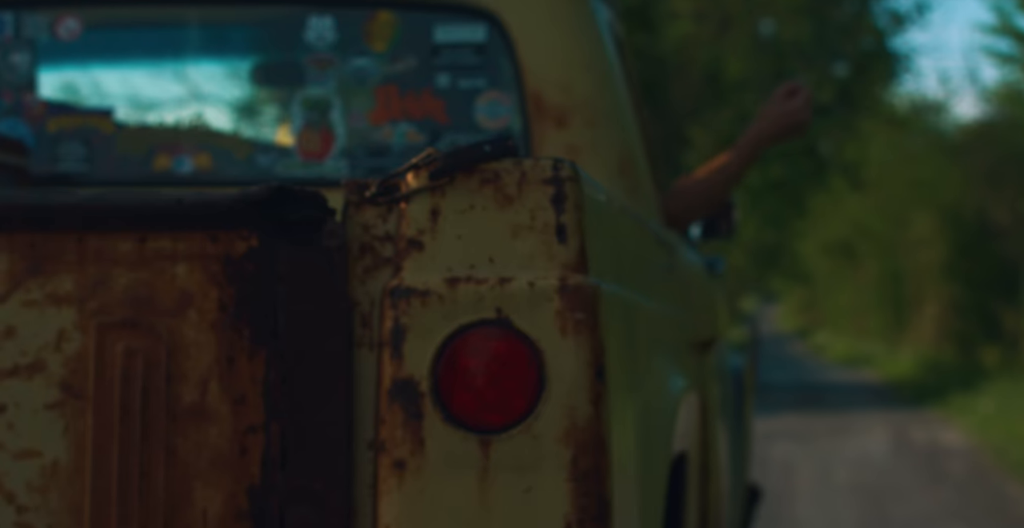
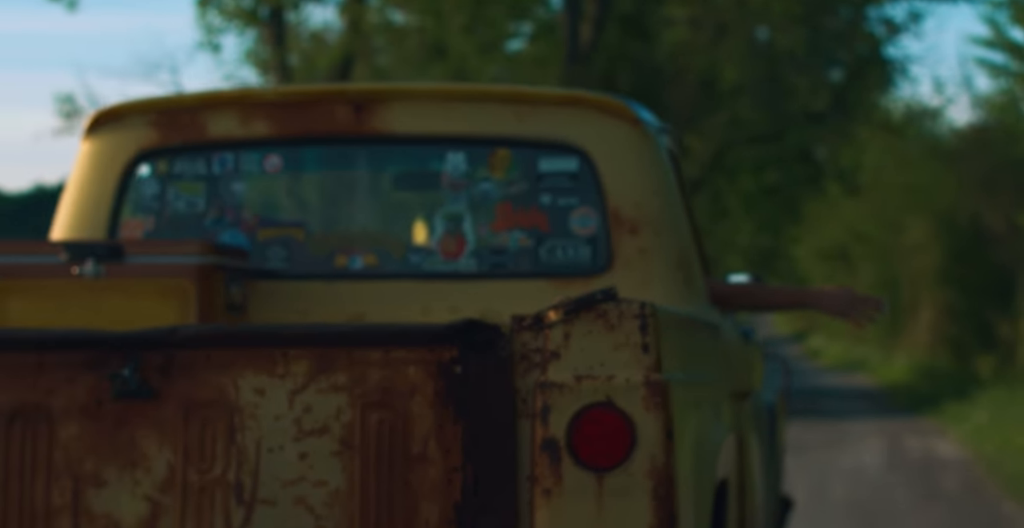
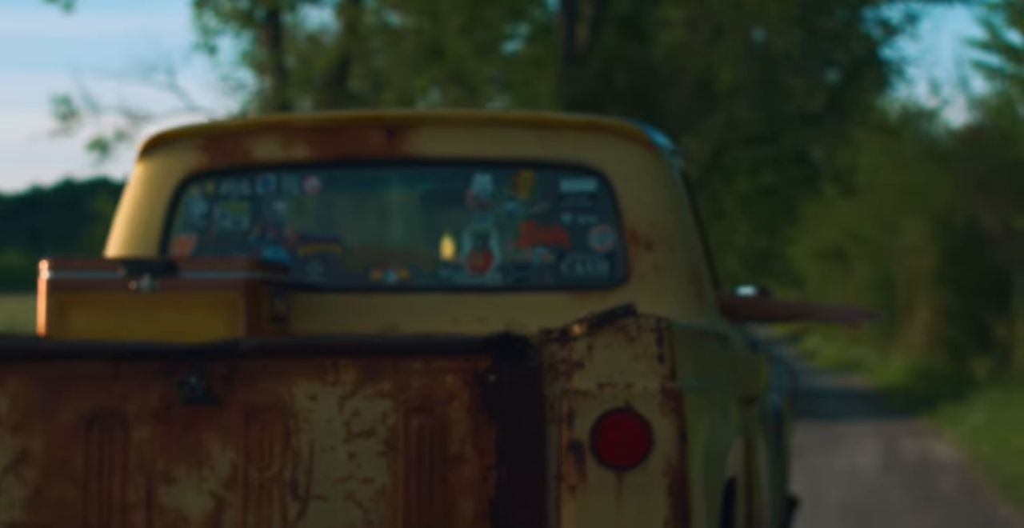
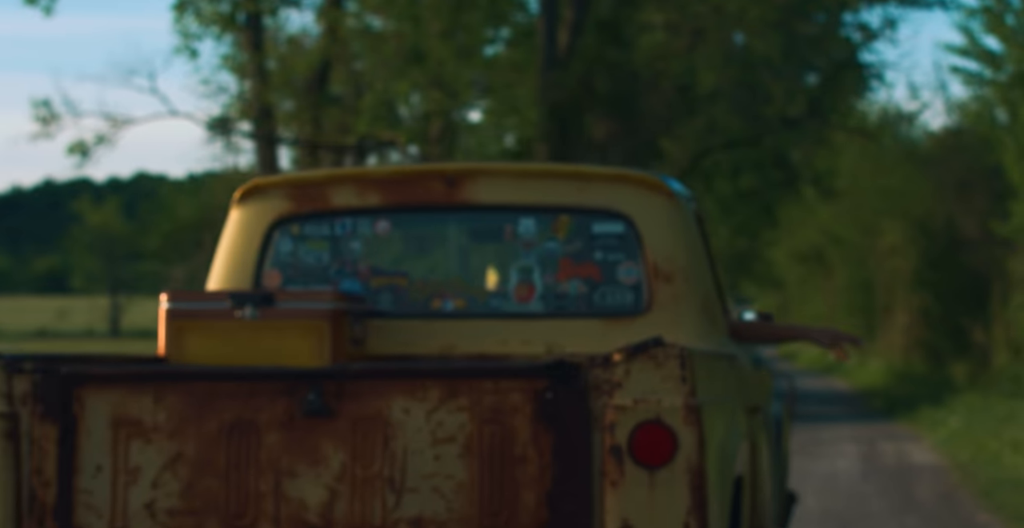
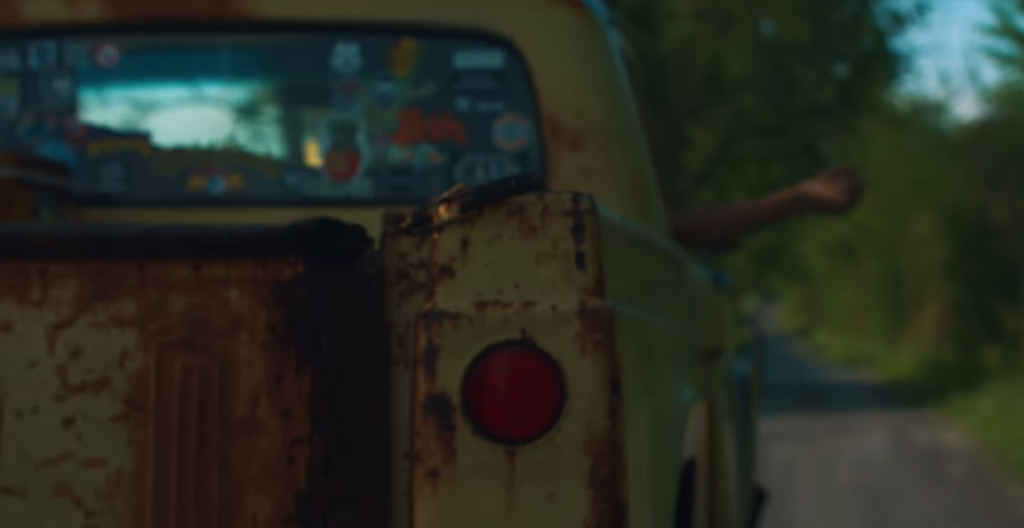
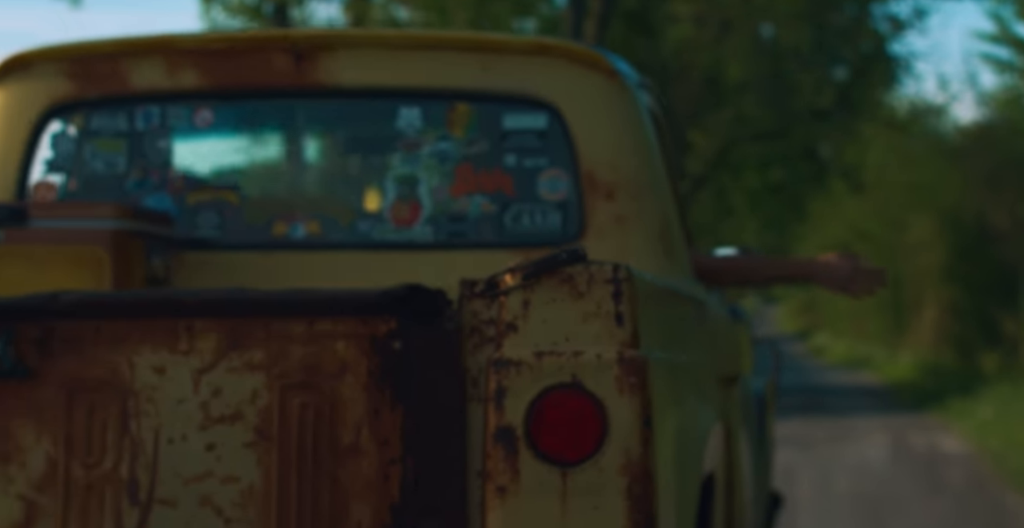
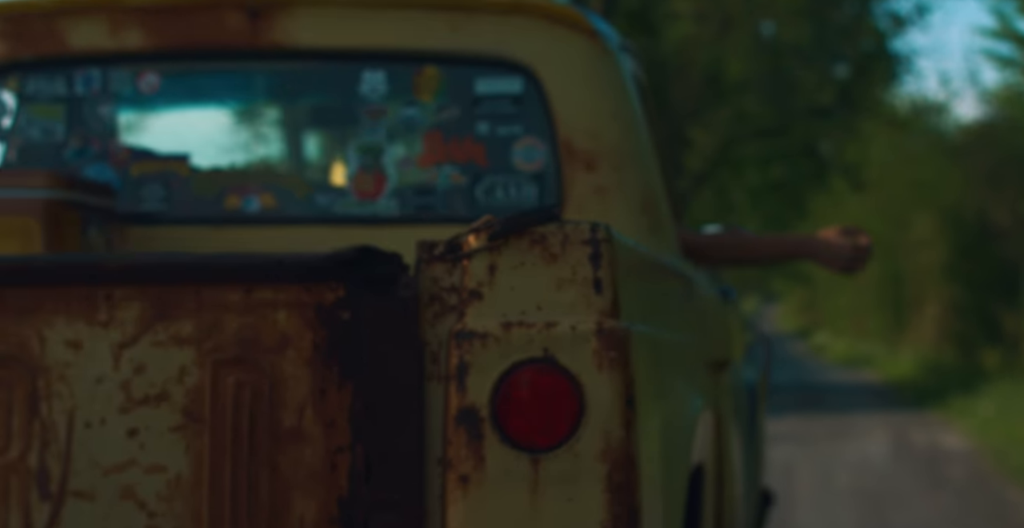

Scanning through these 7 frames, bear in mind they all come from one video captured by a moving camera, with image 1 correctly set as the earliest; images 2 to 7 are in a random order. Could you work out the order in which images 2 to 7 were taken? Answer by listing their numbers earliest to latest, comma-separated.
5, 7, 6, 2, 3, 4
